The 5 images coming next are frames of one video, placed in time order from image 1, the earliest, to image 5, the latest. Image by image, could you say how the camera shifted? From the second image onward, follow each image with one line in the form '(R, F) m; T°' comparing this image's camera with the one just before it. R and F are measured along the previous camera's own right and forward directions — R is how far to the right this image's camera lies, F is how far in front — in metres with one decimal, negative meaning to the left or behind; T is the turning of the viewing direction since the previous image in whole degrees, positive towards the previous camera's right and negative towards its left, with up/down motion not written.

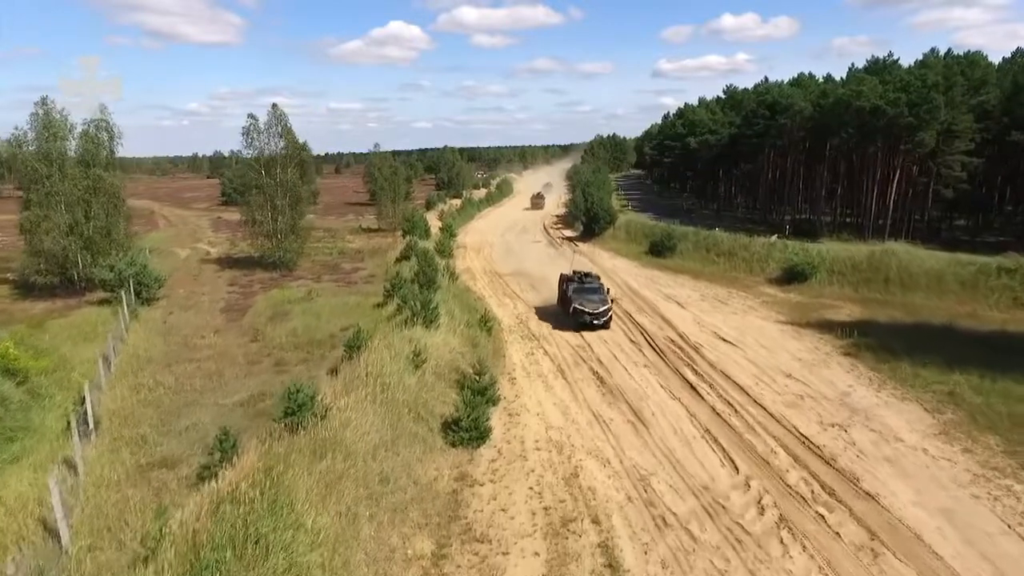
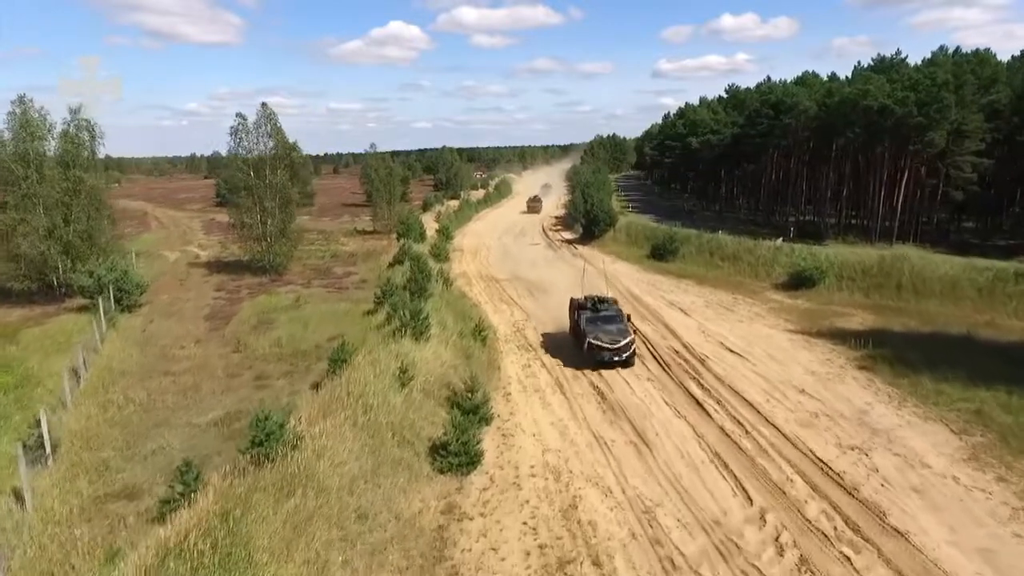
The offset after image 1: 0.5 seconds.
(+0.1, +1.2) m; 0°
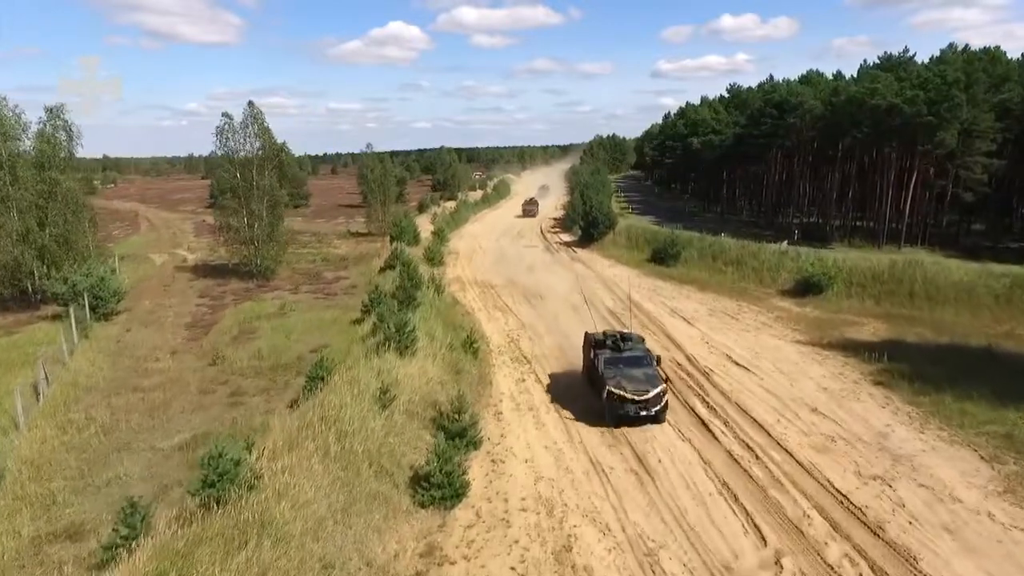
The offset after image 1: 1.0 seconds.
(+0.2, +1.3) m; 0°
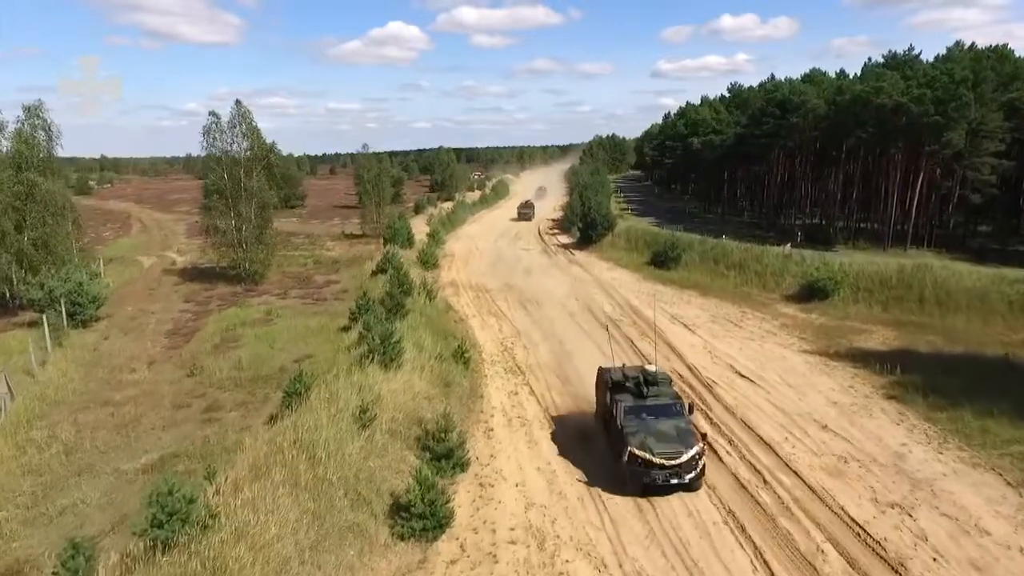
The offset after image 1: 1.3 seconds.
(+0.2, +1.0) m; 0°
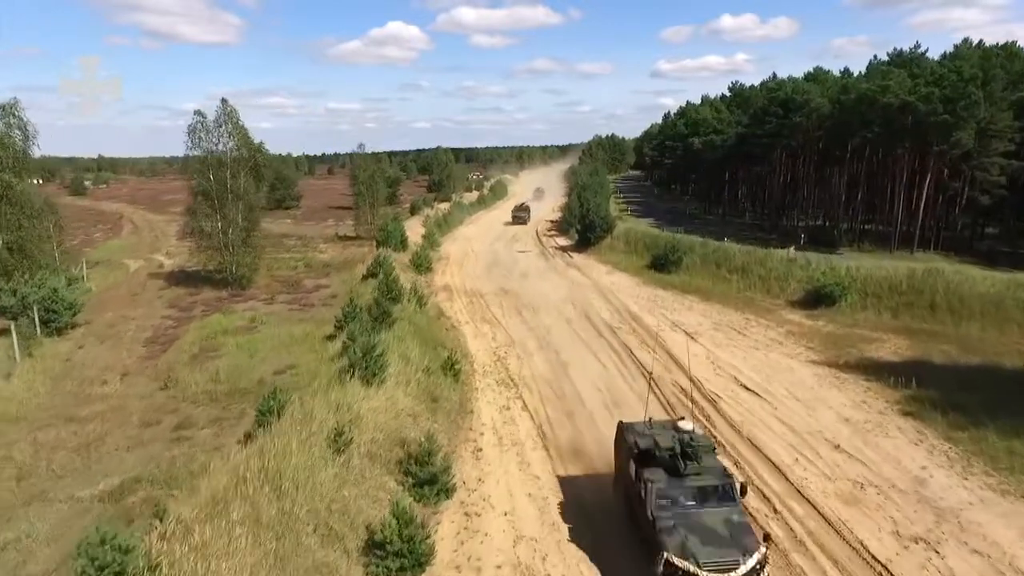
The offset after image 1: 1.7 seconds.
(+0.2, +1.1) m; 0°
